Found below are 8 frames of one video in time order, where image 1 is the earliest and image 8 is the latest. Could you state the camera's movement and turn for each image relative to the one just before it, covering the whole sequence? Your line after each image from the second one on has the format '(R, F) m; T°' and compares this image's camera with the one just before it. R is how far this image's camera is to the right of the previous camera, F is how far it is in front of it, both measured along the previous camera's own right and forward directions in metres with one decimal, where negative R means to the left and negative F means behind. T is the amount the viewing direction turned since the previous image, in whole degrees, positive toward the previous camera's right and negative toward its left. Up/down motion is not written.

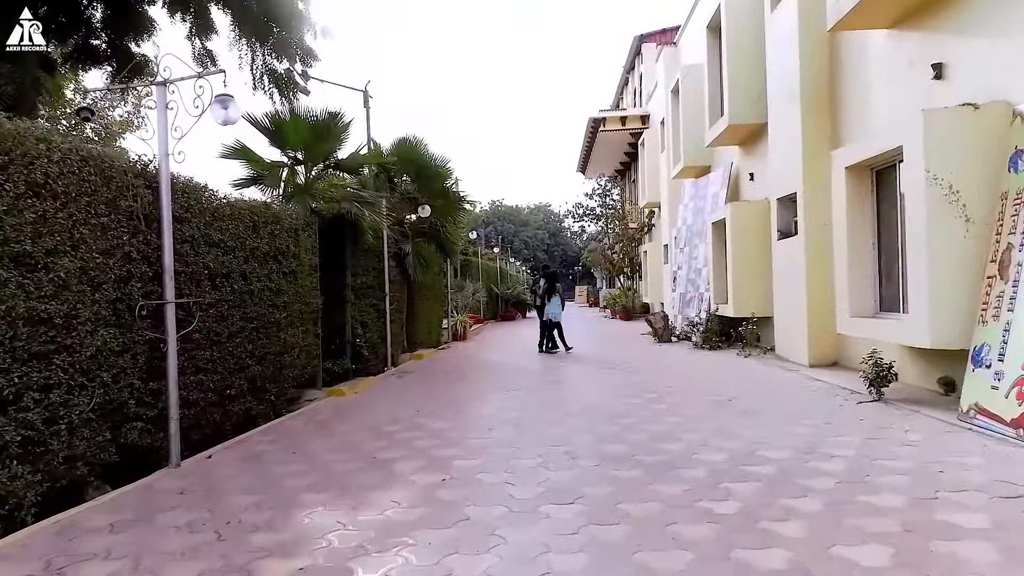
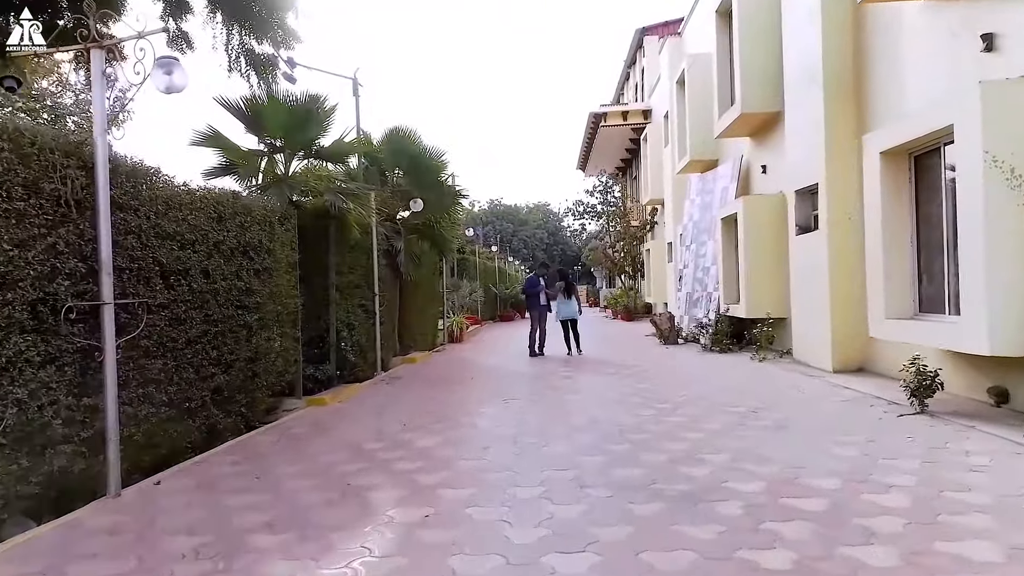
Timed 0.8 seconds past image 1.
(0.0, +0.7) m; 0°
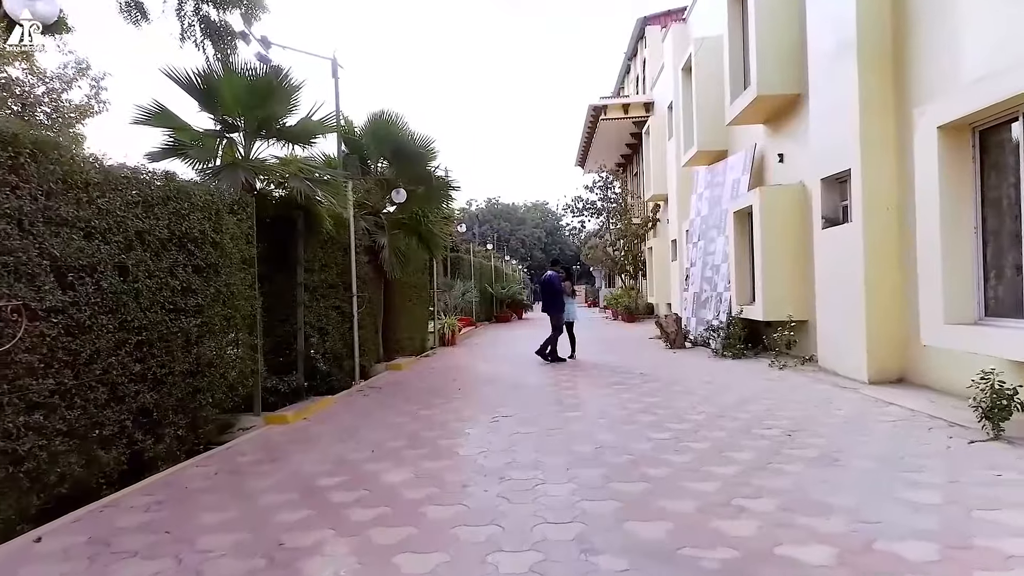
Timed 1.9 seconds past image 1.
(+0.1, +1.0) m; 0°
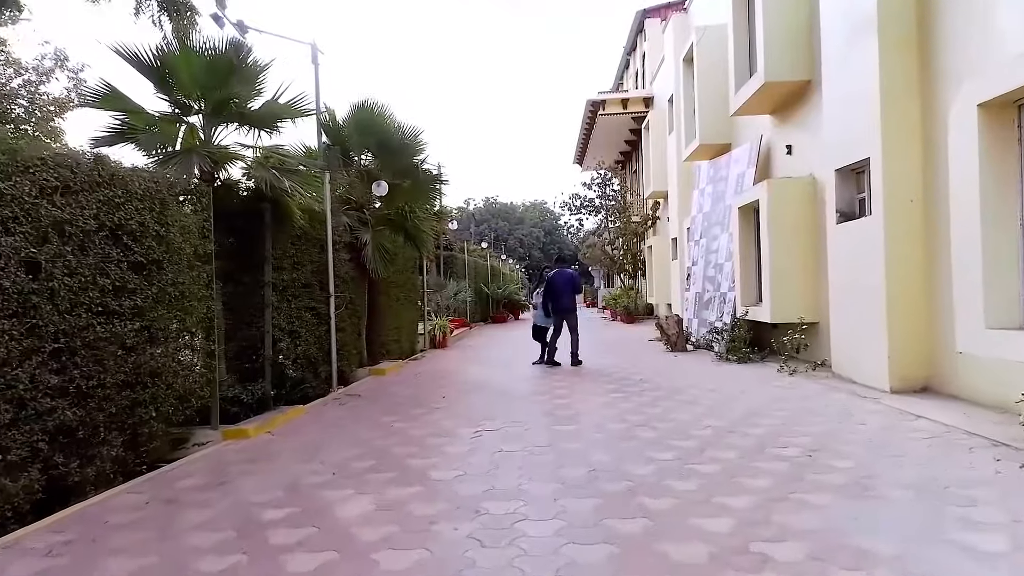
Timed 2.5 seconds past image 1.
(+0.2, +0.7) m; 0°
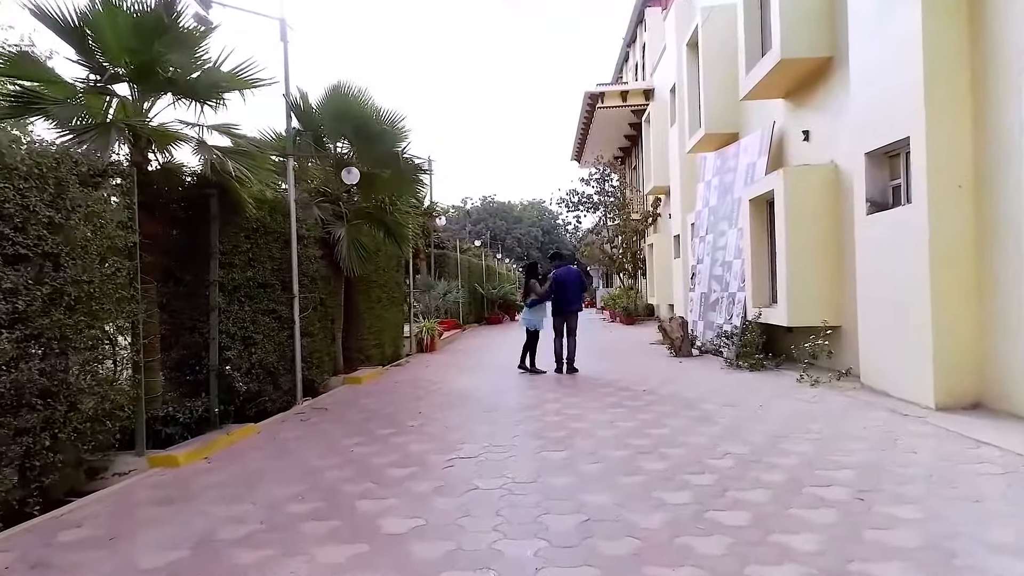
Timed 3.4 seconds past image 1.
(+0.2, +1.0) m; 0°
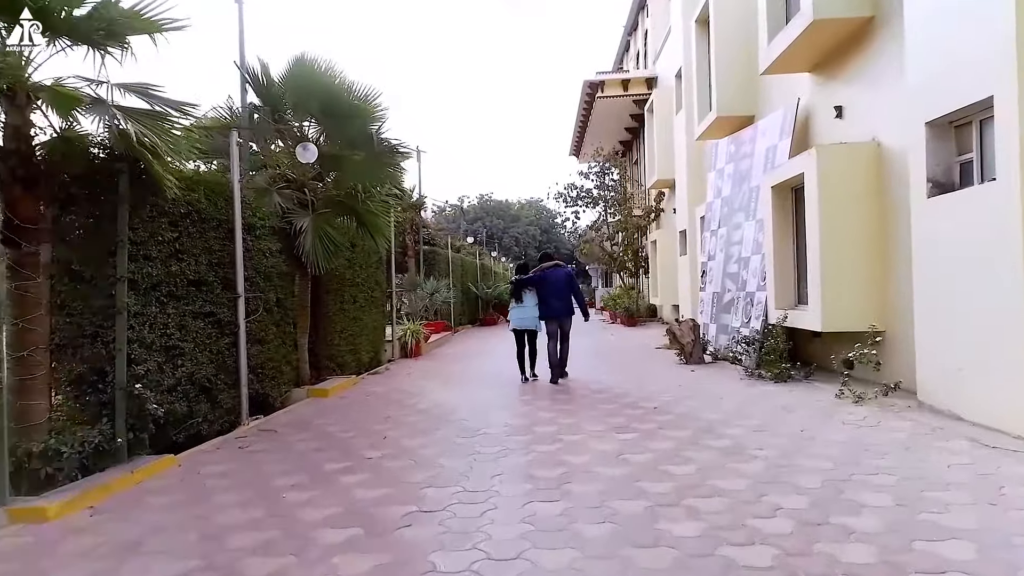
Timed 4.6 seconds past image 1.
(+0.1, +1.2) m; 0°
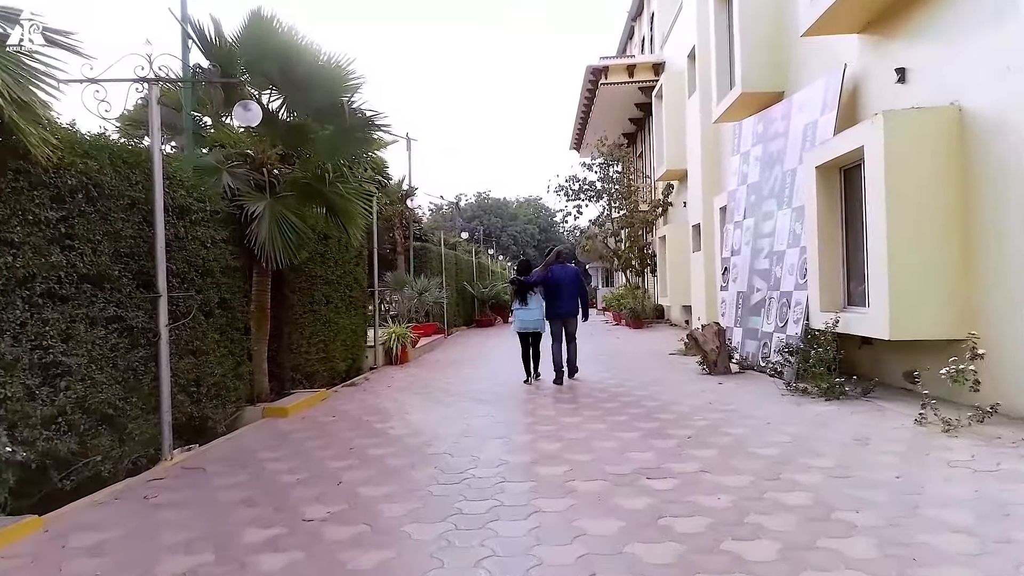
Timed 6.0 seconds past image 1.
(0.0, +1.4) m; 0°
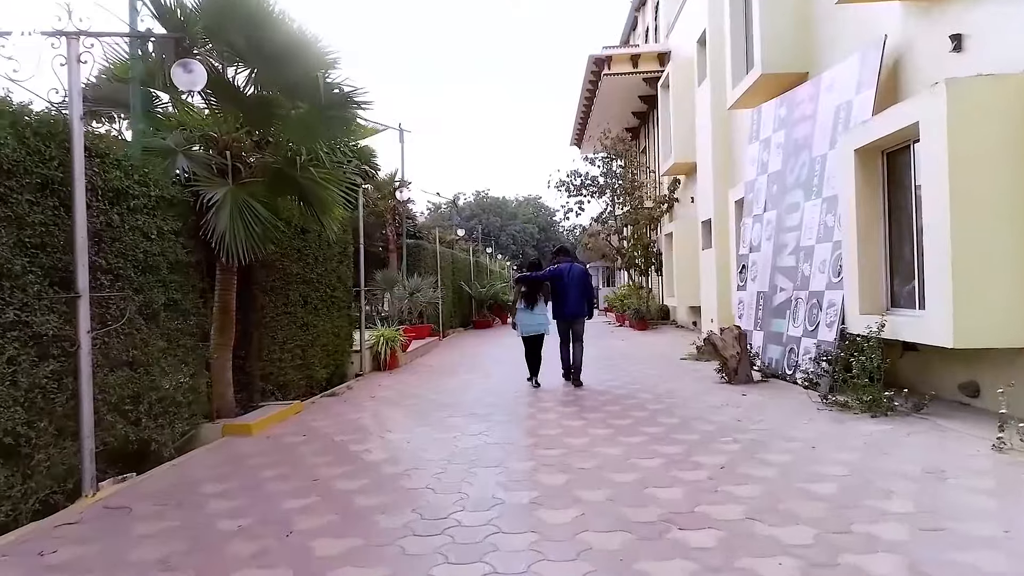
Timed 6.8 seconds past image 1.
(0.0, +0.9) m; 0°
